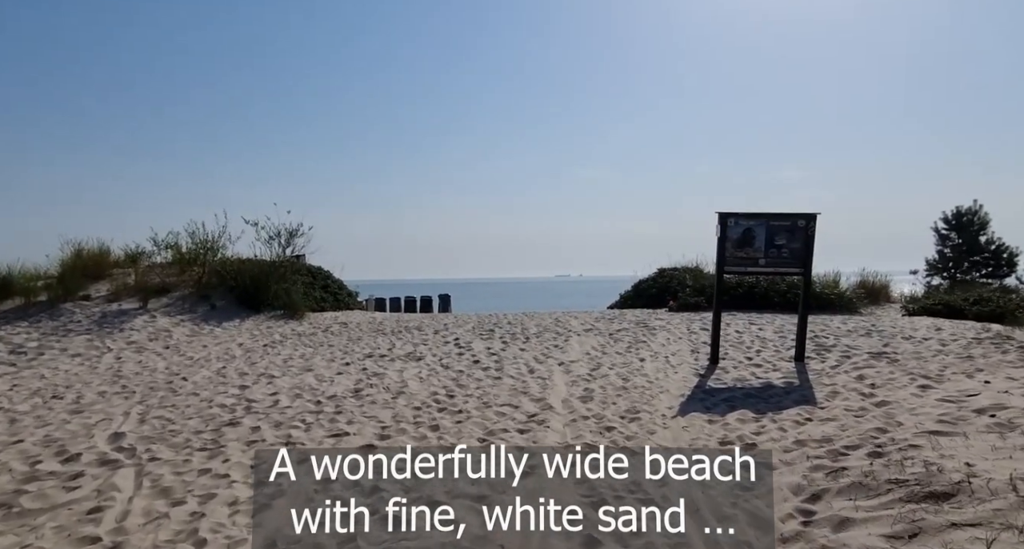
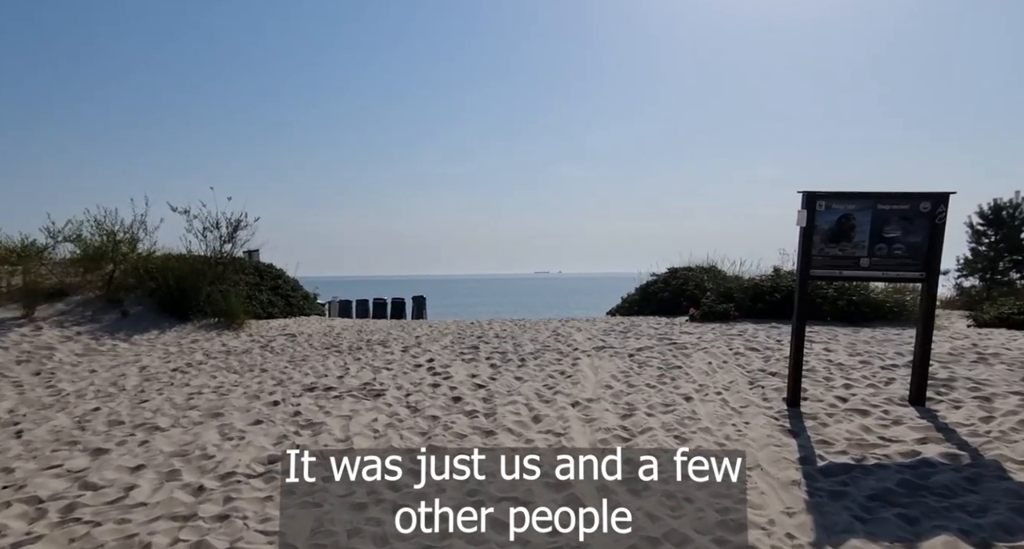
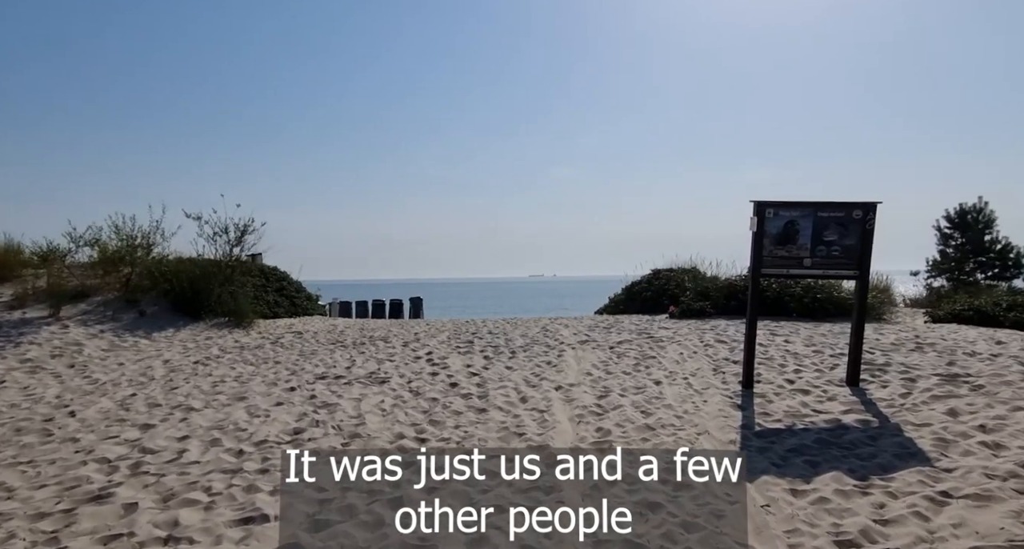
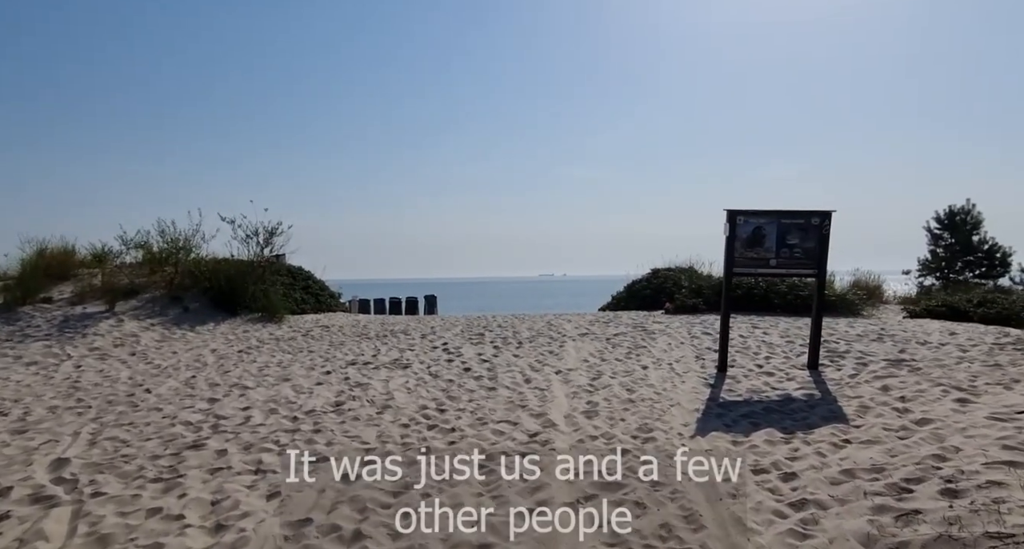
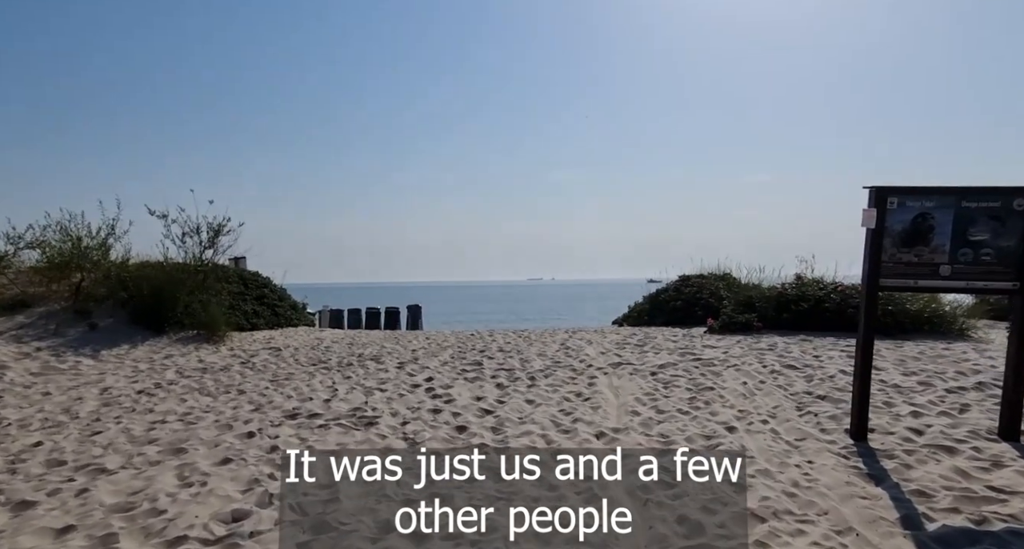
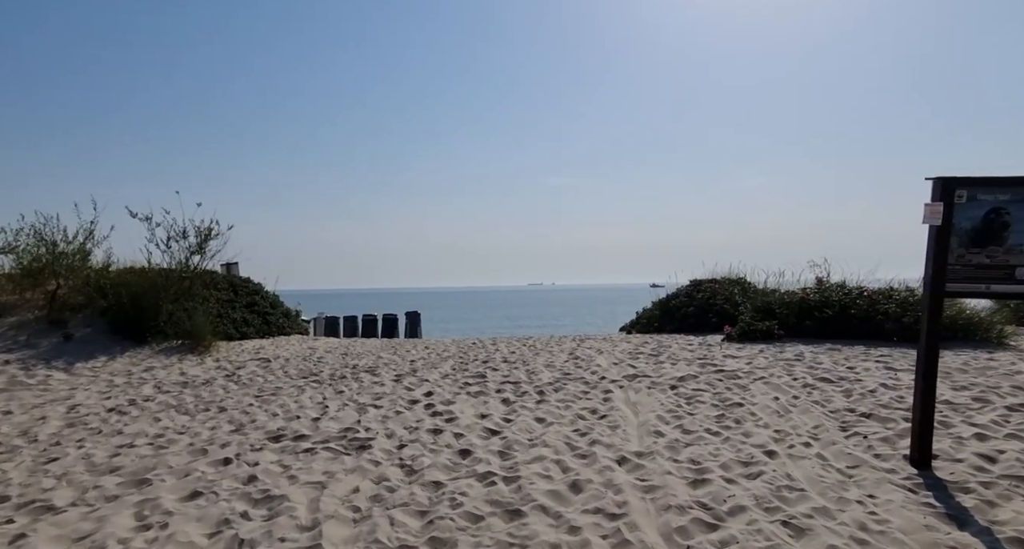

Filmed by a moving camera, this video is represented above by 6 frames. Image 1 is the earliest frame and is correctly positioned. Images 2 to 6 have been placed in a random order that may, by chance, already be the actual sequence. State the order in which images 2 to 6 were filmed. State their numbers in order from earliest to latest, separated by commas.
4, 3, 2, 5, 6
